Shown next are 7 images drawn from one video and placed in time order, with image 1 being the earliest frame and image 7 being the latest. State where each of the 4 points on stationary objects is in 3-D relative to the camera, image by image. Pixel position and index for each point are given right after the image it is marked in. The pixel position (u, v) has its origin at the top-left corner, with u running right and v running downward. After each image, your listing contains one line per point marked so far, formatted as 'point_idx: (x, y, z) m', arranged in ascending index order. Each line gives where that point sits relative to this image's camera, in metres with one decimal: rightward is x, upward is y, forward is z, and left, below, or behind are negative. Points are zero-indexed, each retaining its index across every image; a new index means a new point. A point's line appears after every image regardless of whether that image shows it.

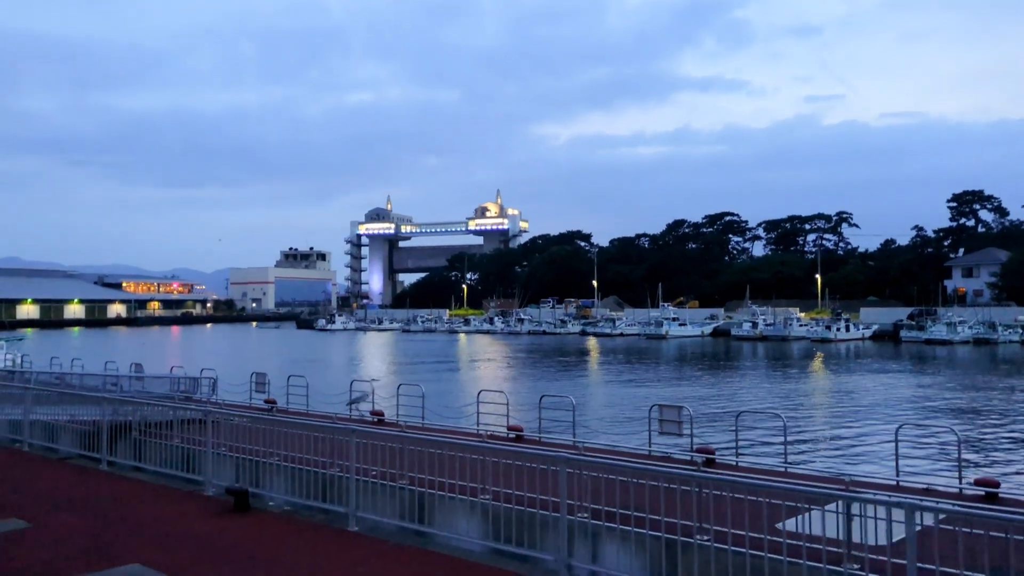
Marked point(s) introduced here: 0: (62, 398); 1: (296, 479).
0: (-7.0, -1.7, +13.3) m
1: (-2.6, -2.4, +10.4) m
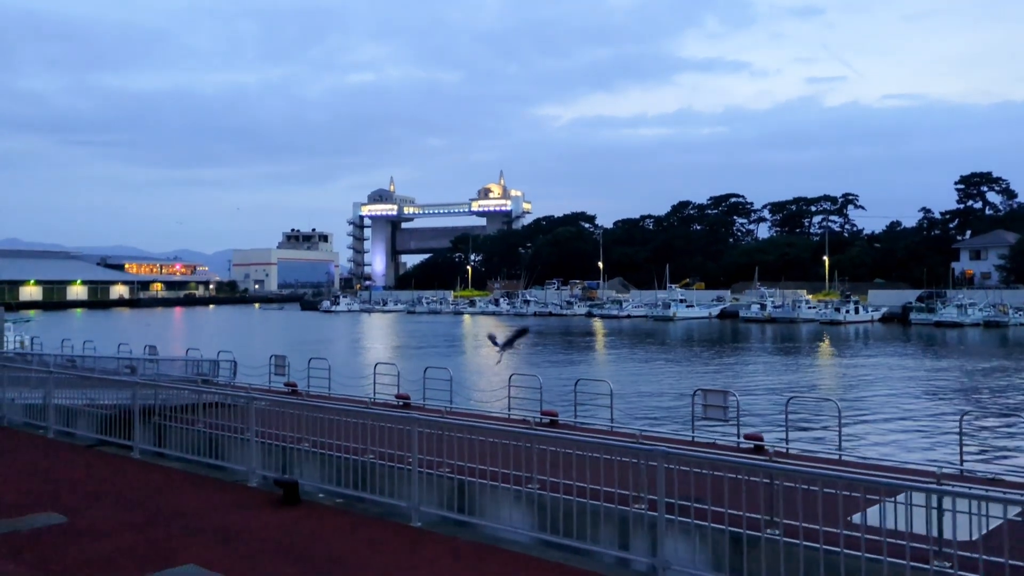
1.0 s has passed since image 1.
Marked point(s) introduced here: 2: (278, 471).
0: (-6.6, -1.4, +13.0) m
1: (-2.2, -2.1, +10.1) m
2: (-2.9, -2.3, +10.8) m
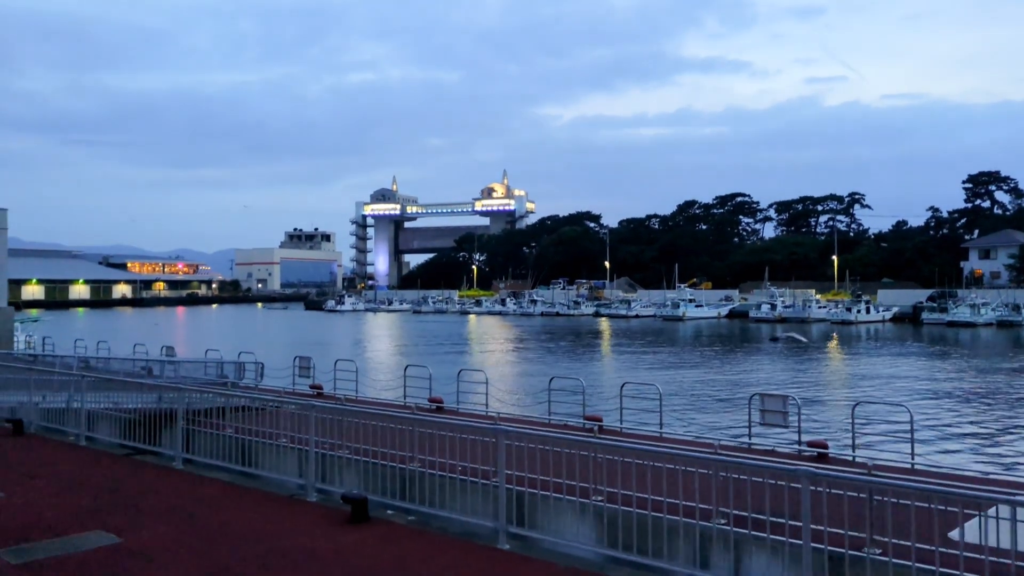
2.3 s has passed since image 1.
0: (-6.0, -1.4, +12.6) m
1: (-1.6, -2.1, +9.7) m
2: (-2.4, -2.3, +10.3) m
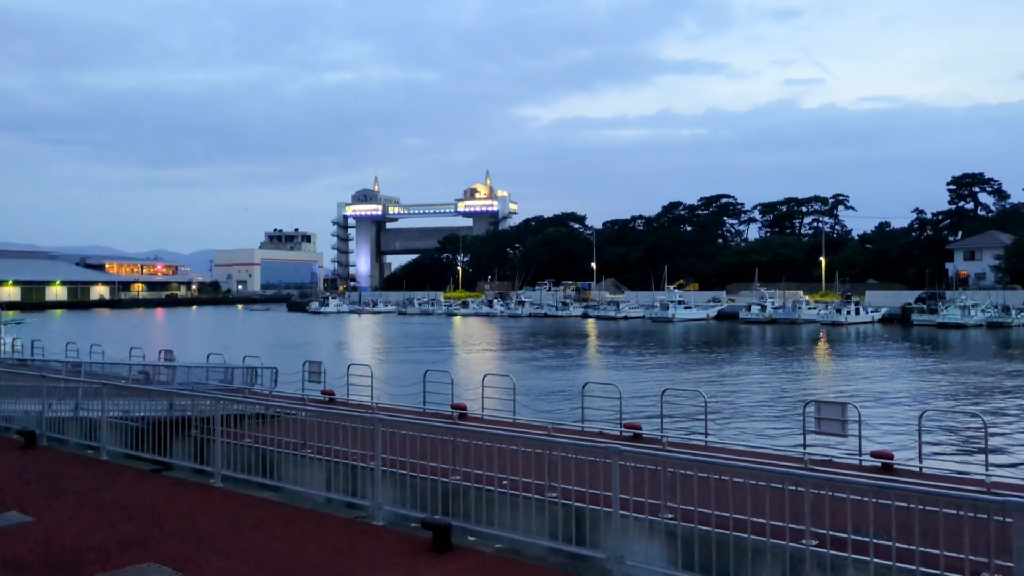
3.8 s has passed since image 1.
0: (-5.6, -1.4, +11.9) m
1: (-1.1, -2.2, +9.1) m
2: (-1.9, -2.3, +9.8) m
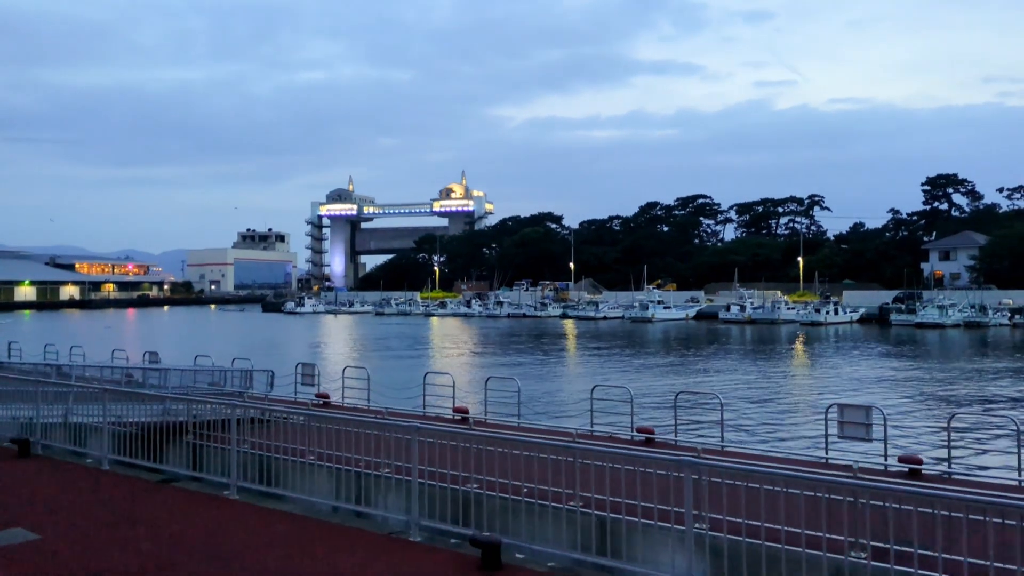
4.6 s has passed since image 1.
0: (-5.5, -1.4, +11.4) m
1: (-1.0, -2.2, +8.7) m
2: (-1.8, -2.3, +9.4) m
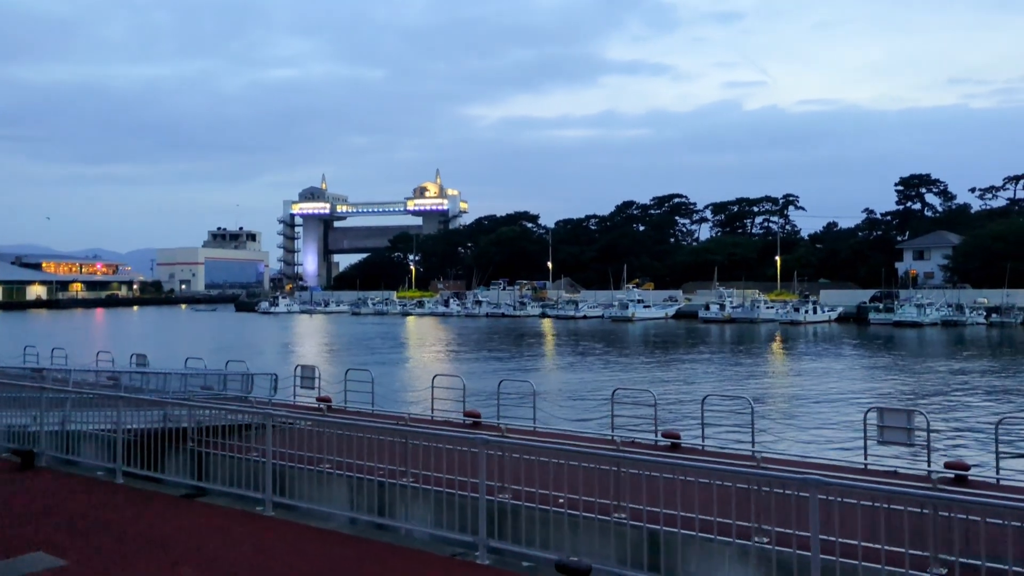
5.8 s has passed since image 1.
0: (-5.3, -1.5, +10.8) m
1: (-0.6, -2.2, +8.3) m
2: (-1.5, -2.3, +8.9) m
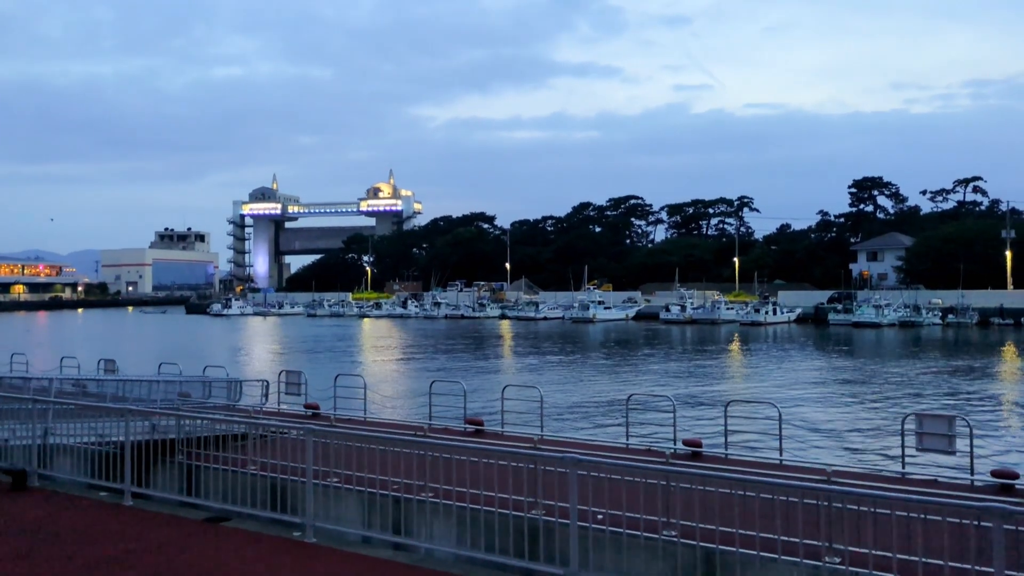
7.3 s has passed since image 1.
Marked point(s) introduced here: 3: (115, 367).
0: (-5.1, -1.5, +10.0) m
1: (-0.4, -2.2, +7.8) m
2: (-1.2, -2.4, +8.4) m
3: (-8.5, -1.7, +18.0) m
